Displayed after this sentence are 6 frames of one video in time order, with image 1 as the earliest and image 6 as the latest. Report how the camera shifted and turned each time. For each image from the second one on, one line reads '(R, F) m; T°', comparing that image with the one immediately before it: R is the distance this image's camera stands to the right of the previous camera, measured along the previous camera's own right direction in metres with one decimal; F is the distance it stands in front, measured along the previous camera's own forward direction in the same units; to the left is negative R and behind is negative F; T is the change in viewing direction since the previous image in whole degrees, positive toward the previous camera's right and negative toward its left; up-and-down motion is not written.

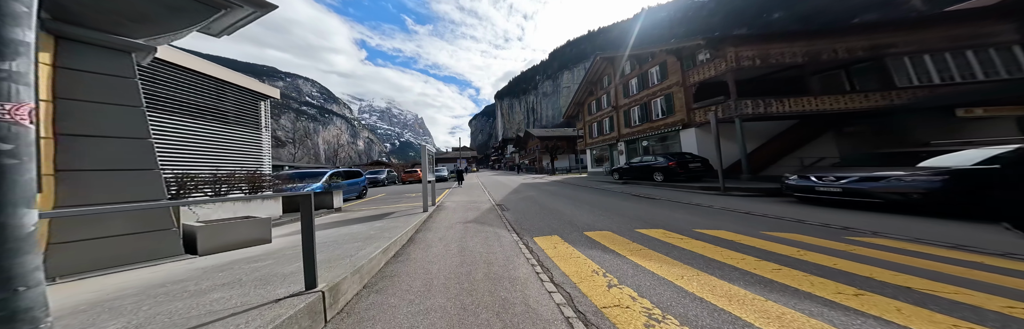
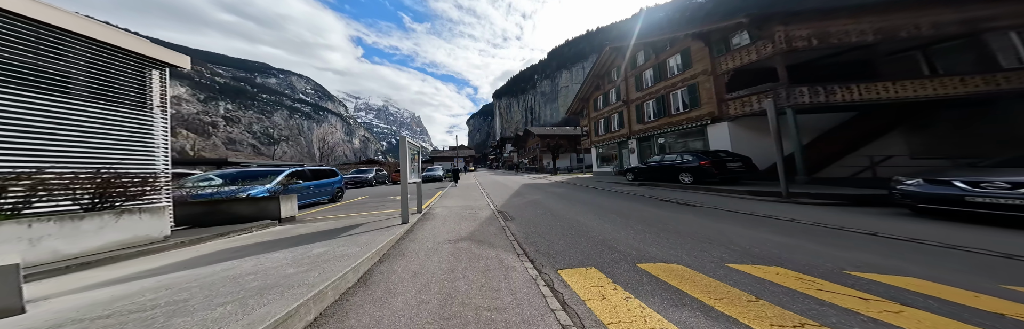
(-0.3, +1.6) m; +1°
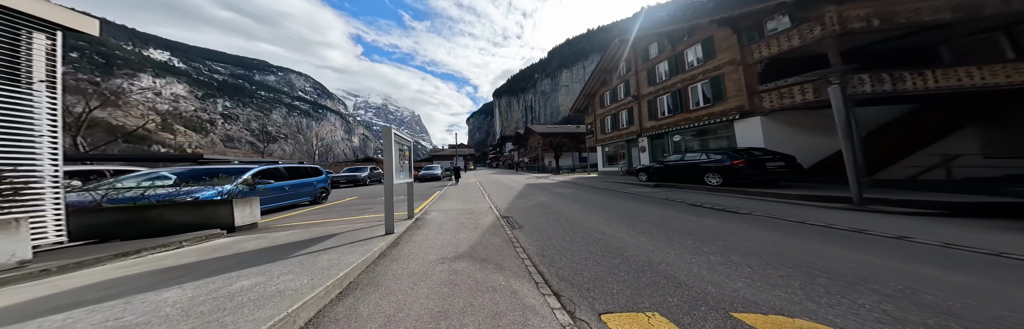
(-0.2, +1.0) m; 0°
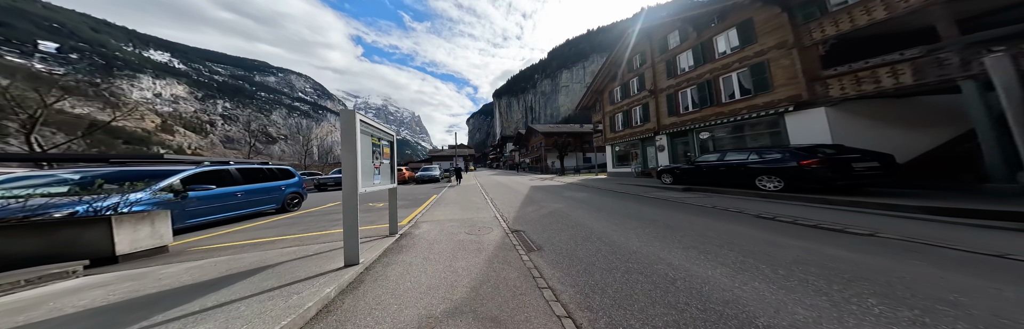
(-0.4, +1.5) m; 0°
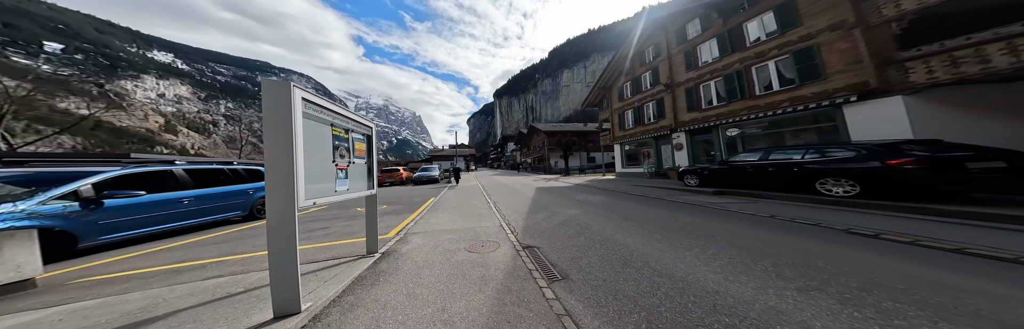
(-0.3, +1.1) m; 0°
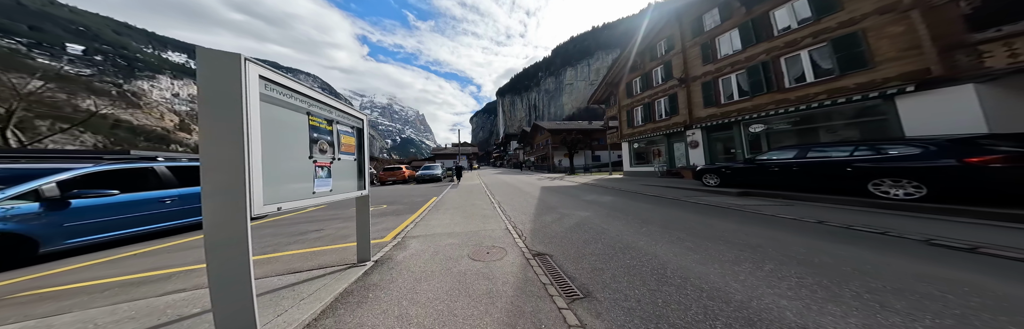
(-0.2, +0.6) m; -1°
